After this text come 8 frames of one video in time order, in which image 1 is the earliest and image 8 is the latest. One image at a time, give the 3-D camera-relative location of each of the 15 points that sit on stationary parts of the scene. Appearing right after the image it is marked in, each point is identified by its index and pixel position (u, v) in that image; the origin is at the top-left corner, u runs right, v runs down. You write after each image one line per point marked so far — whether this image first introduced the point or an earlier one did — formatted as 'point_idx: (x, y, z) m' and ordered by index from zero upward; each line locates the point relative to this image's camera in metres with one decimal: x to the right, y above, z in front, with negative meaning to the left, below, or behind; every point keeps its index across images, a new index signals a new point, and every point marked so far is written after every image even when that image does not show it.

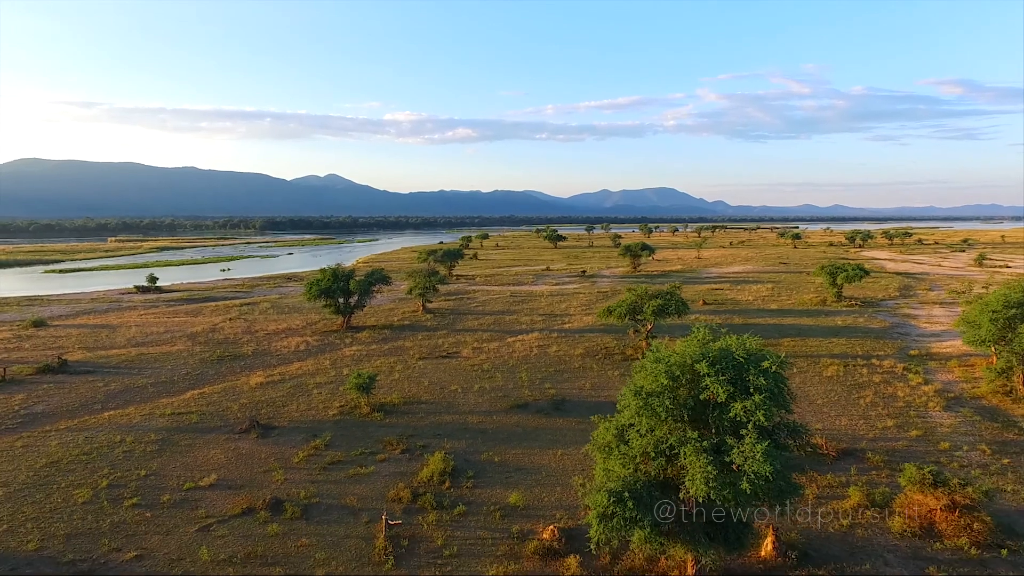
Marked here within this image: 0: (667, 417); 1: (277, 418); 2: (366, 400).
0: (+1.8, -1.6, +8.8) m
1: (-6.0, -3.3, +16.7) m
2: (-4.0, -3.0, +17.5) m
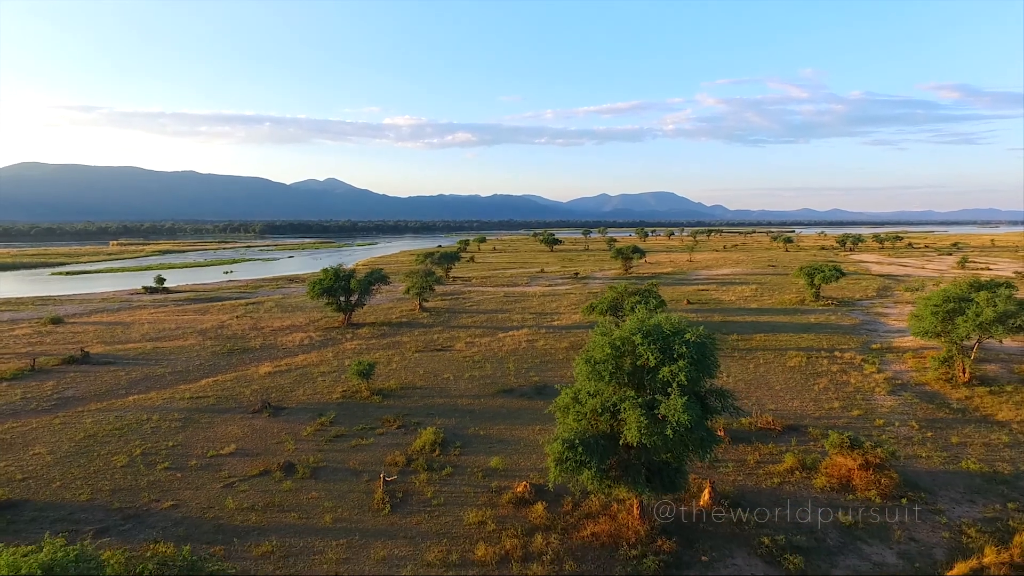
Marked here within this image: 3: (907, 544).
0: (+1.4, -1.4, +10.6) m
1: (-6.4, -3.2, +18.5) m
2: (-4.4, -2.9, +19.4) m
3: (+6.4, -4.1, +10.5) m
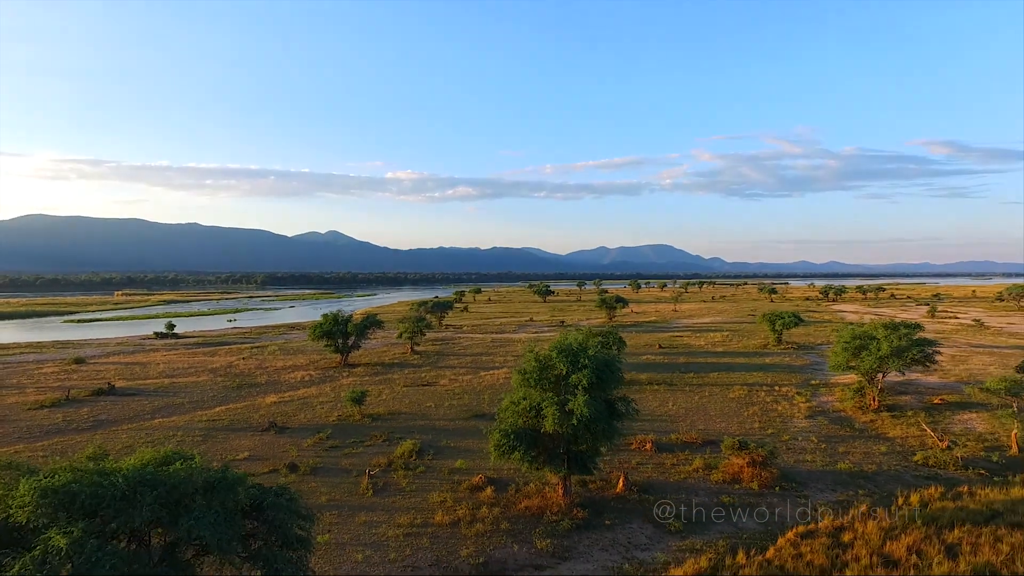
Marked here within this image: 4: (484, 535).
0: (+0.4, -2.1, +14.0) m
1: (-7.4, -4.5, +21.8) m
2: (-5.4, -4.3, +22.6) m
3: (+5.4, -4.8, +13.7) m
4: (-0.6, -4.7, +12.4) m
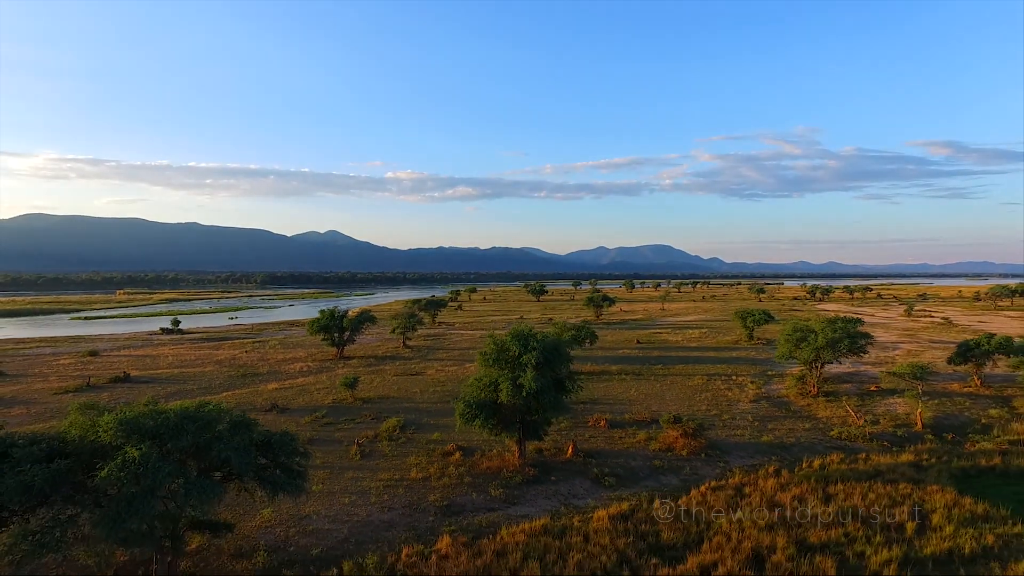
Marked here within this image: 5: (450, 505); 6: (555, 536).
0: (-0.5, -2.0, +16.7) m
1: (-8.3, -4.4, +24.5) m
2: (-6.3, -4.2, +25.3) m
3: (+4.5, -4.7, +16.4) m
4: (-1.5, -4.6, +15.1) m
5: (-1.3, -4.7, +14.0) m
6: (+0.8, -4.8, +12.6) m
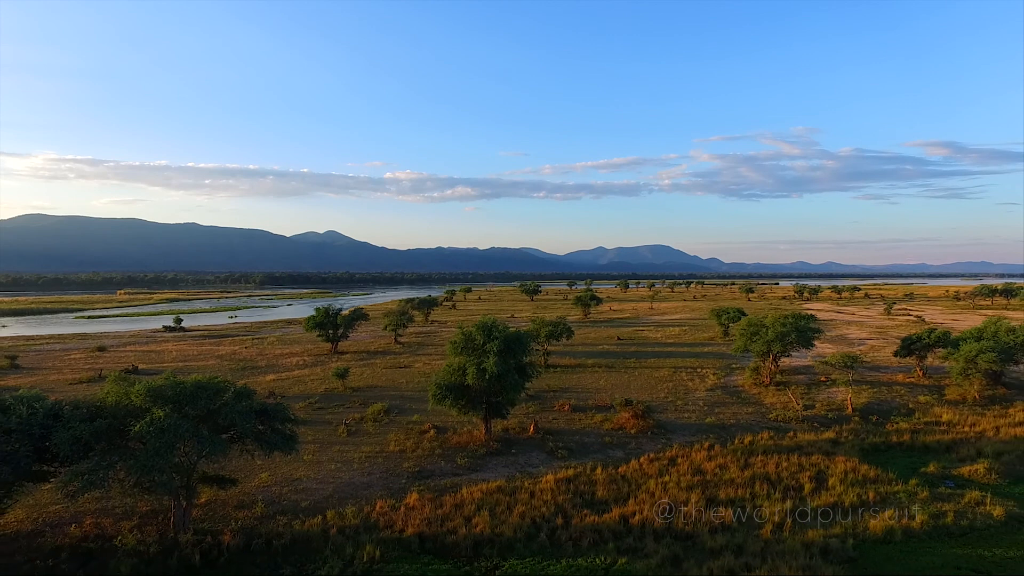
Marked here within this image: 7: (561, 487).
0: (-1.4, -1.9, +19.1) m
1: (-9.3, -4.3, +26.8) m
2: (-7.3, -4.1, +27.7) m
3: (+3.5, -4.6, +18.8) m
4: (-2.5, -4.5, +17.5) m
5: (-2.3, -4.6, +16.4) m
6: (-0.1, -4.7, +14.9) m
7: (+1.2, -4.7, +15.4) m
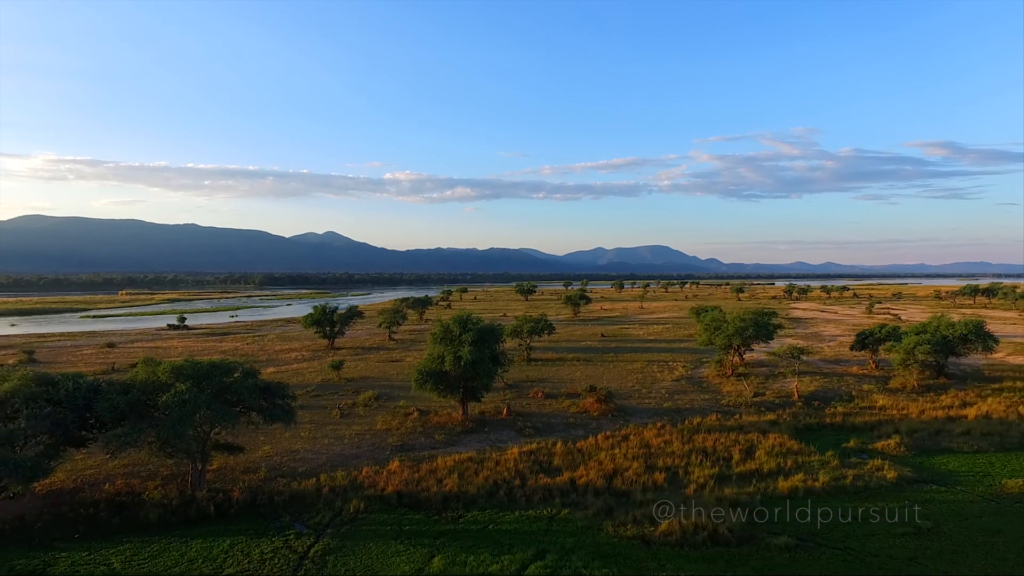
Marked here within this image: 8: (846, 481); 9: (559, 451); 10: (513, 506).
0: (-2.3, -1.9, +21.5) m
1: (-10.2, -4.3, +29.2) m
2: (-8.1, -4.0, +30.1) m
3: (+2.7, -4.6, +21.2) m
4: (-3.3, -4.5, +19.9) m
5: (-3.1, -4.5, +18.8) m
6: (-1.0, -4.6, +17.4) m
7: (+0.3, -4.6, +17.8) m
8: (+8.1, -4.7, +15.9) m
9: (+1.3, -4.6, +18.3) m
10: (0.0, -4.8, +14.5) m
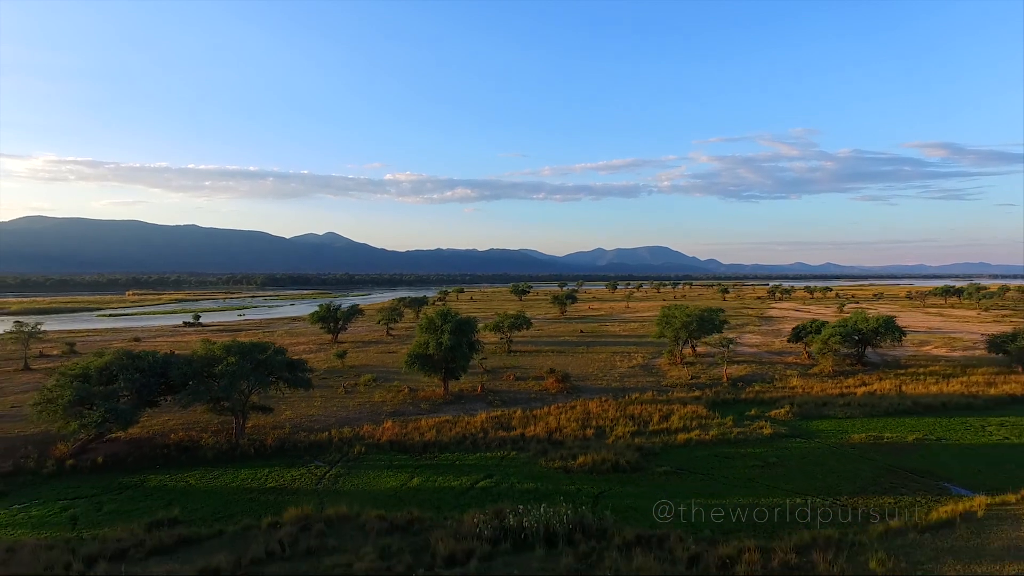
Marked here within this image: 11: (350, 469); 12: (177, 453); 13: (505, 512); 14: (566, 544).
0: (-3.4, -1.9, +26.5) m
1: (-11.3, -4.3, +34.2) m
2: (-9.2, -4.1, +35.1) m
3: (+1.5, -4.6, +26.2) m
4: (-4.4, -4.5, +24.9) m
5: (-4.3, -4.5, +23.8) m
6: (-2.1, -4.6, +22.4) m
7: (-0.8, -4.6, +22.8) m
8: (+7.0, -4.7, +20.9) m
9: (+0.2, -4.6, +23.3) m
10: (-1.1, -4.8, +19.5) m
11: (-4.4, -4.9, +17.8) m
12: (-9.6, -4.7, +18.6) m
13: (-0.1, -4.7, +13.6) m
14: (+1.0, -4.8, +12.2) m
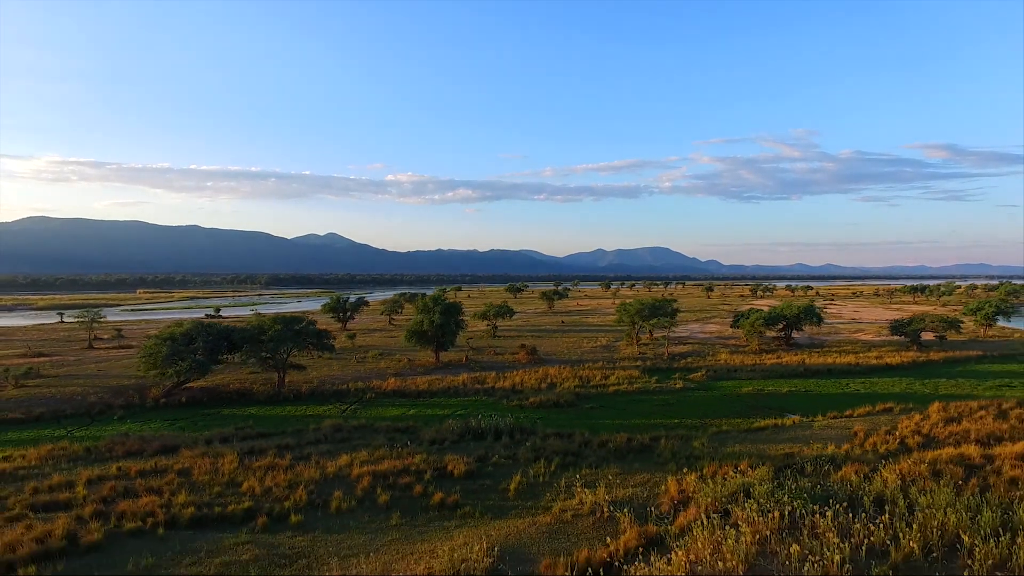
0: (-4.5, -1.4, +33.3) m
1: (-12.4, -3.8, +41.1) m
2: (-10.4, -3.6, +42.0) m
3: (+0.4, -4.1, +33.0) m
4: (-5.6, -4.0, +31.7) m
5: (-5.4, -4.1, +30.6) m
6: (-3.3, -4.2, +29.2) m
7: (-1.9, -4.2, +29.6) m
8: (+5.9, -4.3, +27.7) m
9: (-0.9, -4.1, +30.1) m
10: (-2.2, -4.4, +26.3) m
11: (-5.5, -4.5, +24.6) m
12: (-10.7, -4.2, +25.4) m
13: (-1.3, -4.2, +20.4) m
14: (-0.2, -4.3, +19.0) m
